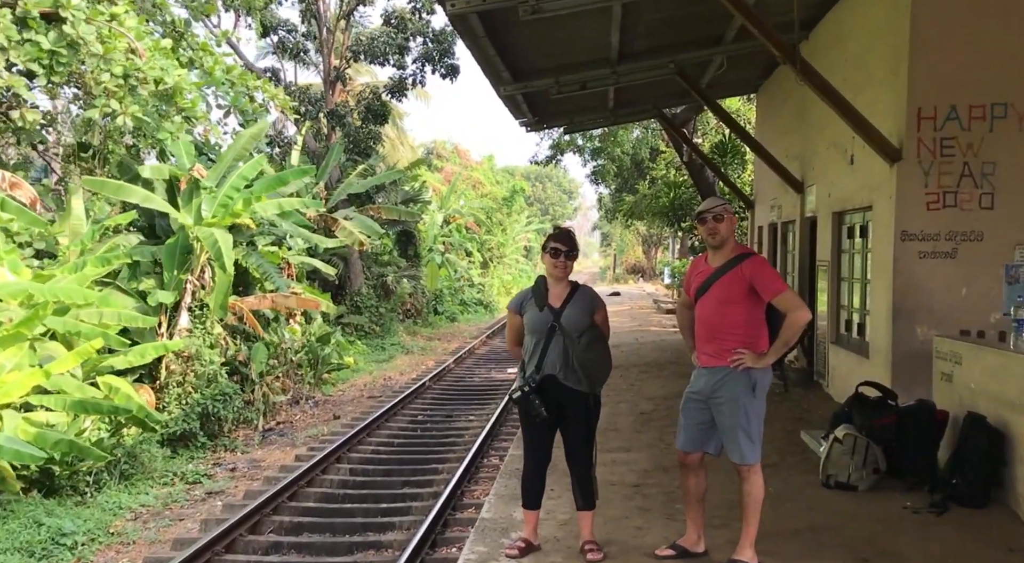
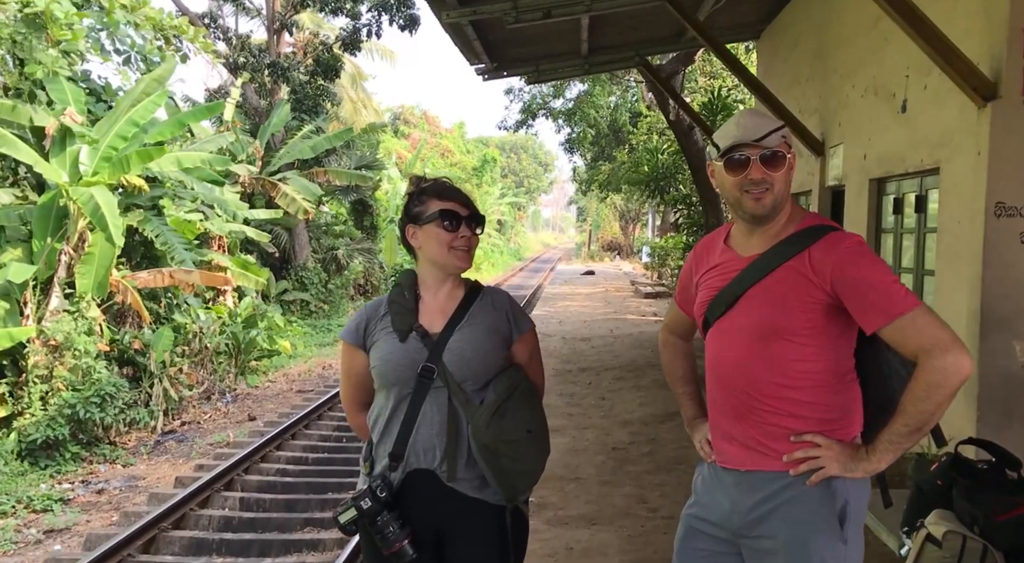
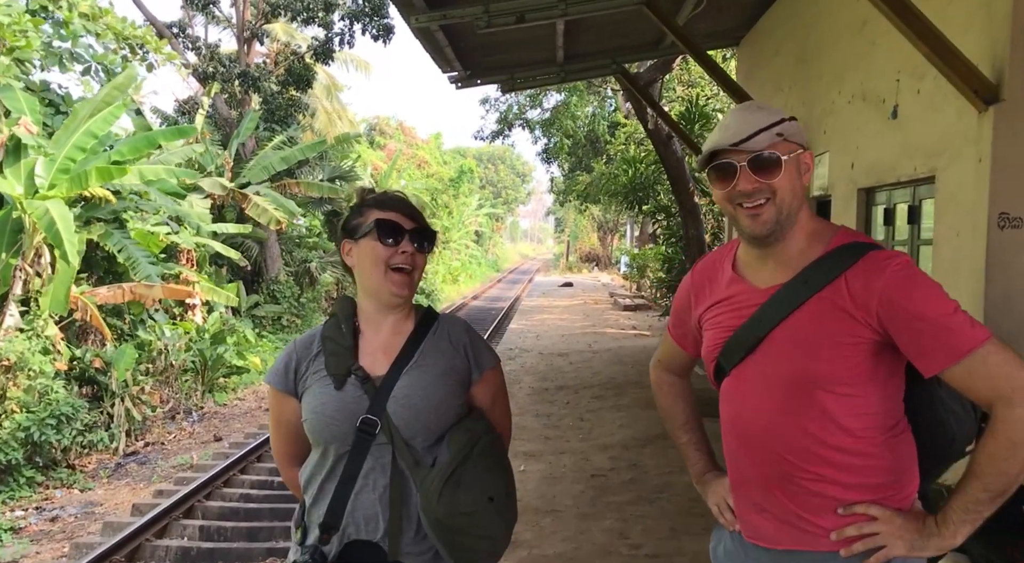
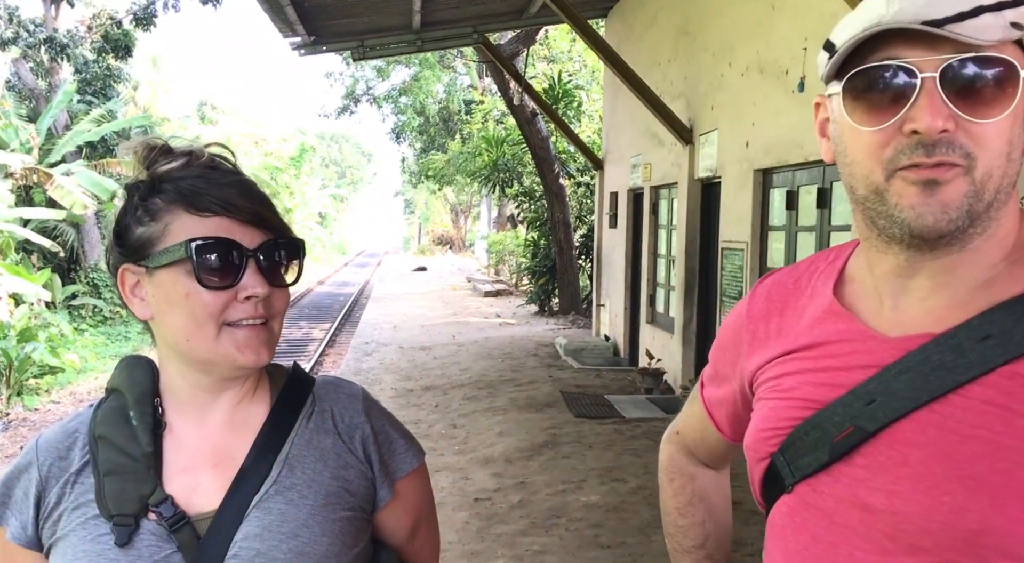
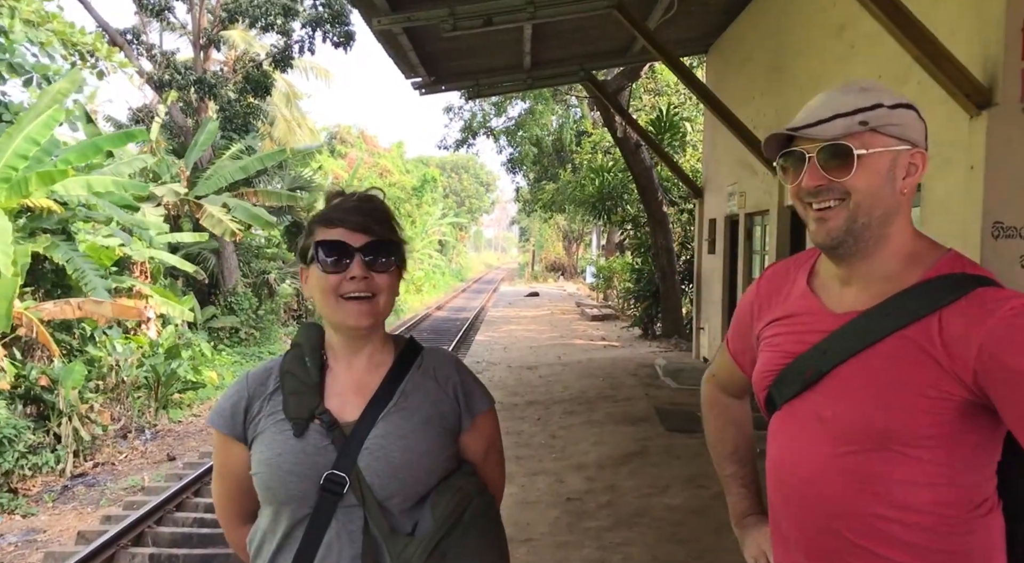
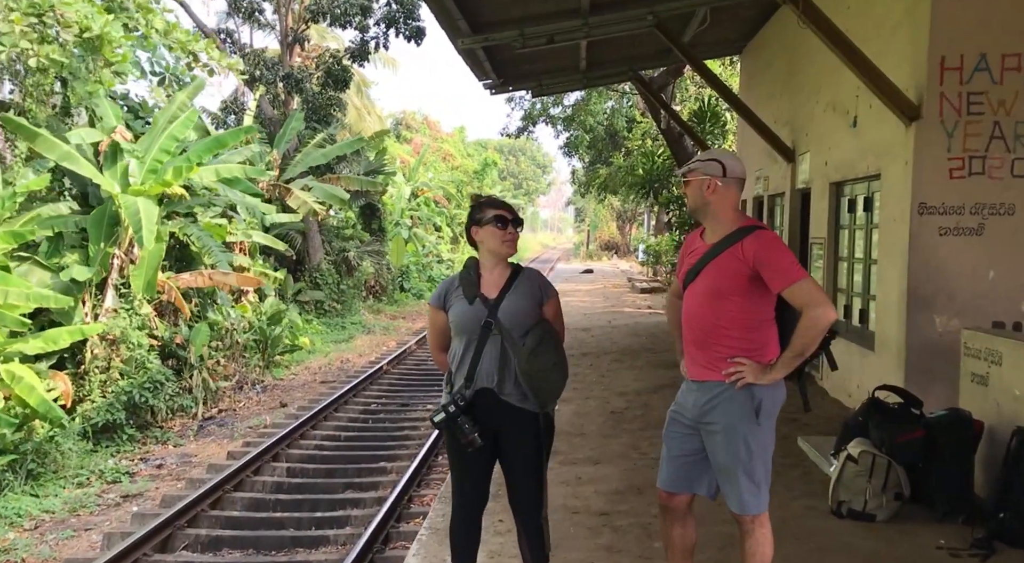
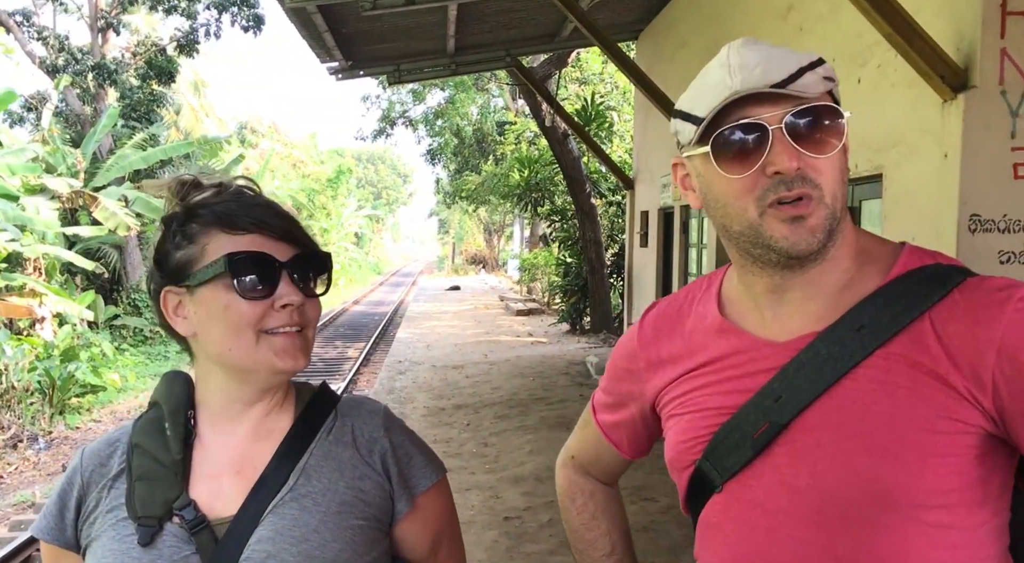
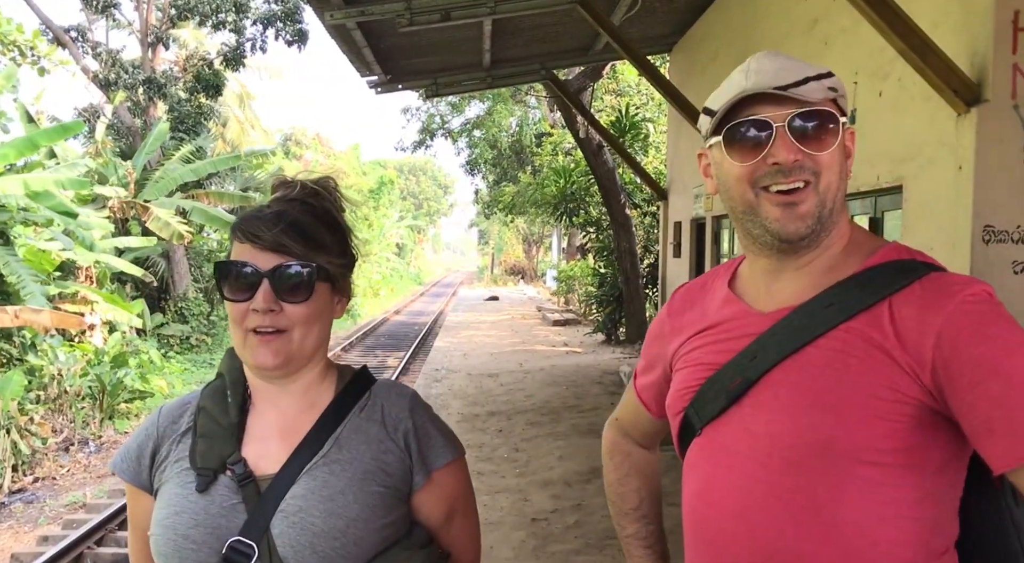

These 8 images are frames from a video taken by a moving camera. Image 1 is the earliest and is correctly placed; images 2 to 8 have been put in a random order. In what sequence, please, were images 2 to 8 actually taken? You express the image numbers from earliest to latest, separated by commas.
6, 2, 3, 5, 8, 7, 4
